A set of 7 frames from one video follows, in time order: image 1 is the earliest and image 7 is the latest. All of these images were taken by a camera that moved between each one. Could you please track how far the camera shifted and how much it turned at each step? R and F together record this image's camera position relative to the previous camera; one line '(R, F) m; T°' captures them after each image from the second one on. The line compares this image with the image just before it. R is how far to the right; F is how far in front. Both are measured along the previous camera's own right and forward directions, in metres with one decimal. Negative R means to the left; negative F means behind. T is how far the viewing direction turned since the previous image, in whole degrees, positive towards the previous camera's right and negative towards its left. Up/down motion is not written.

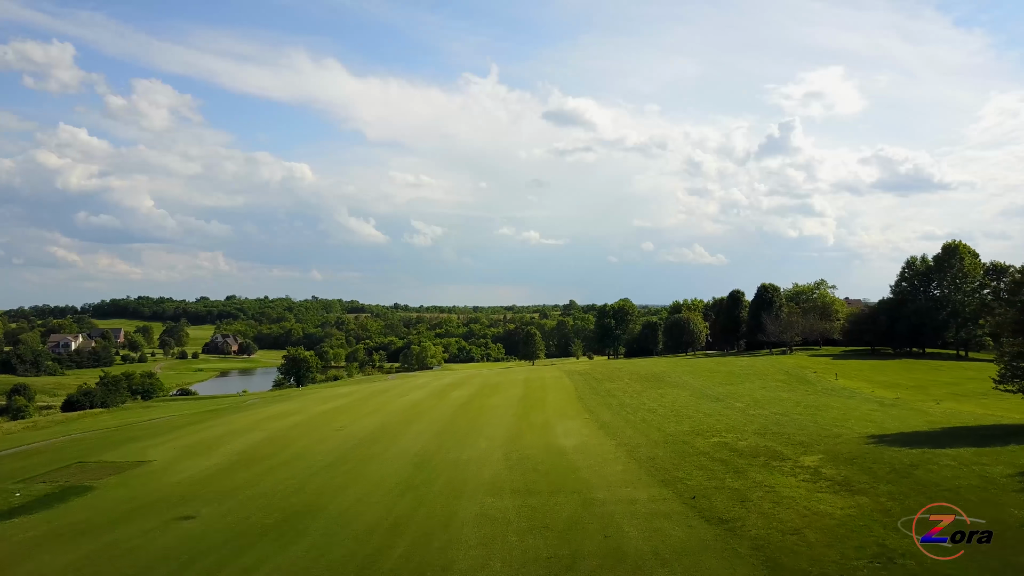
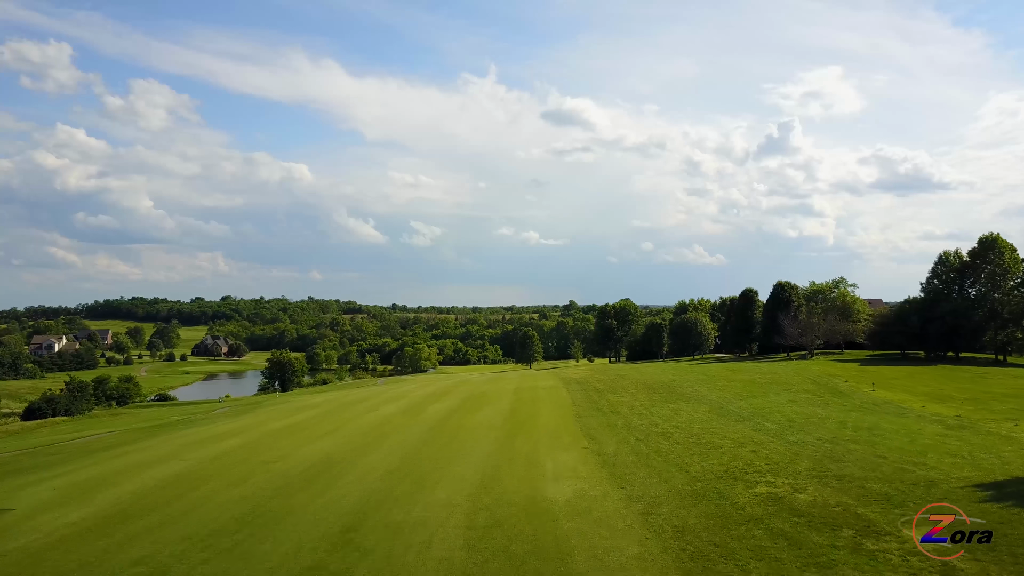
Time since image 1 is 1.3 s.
(+0.4, +4.4) m; 0°
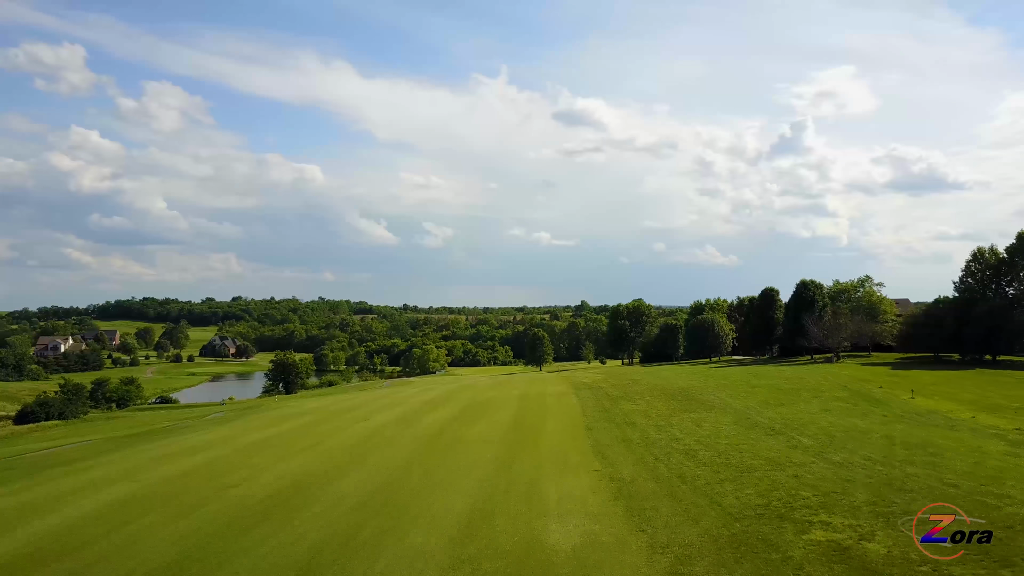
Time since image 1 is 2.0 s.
(+0.2, +2.4) m; -1°
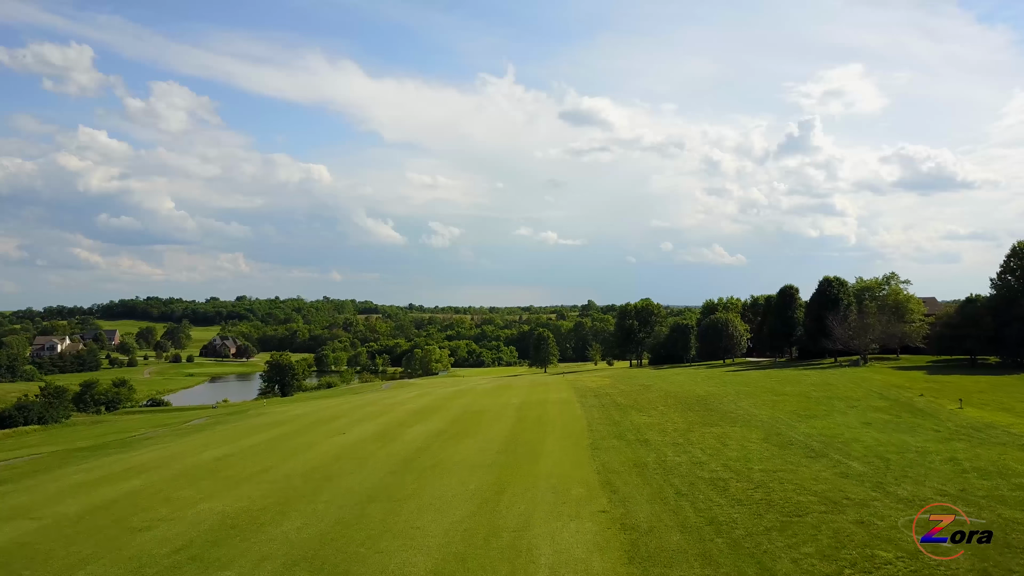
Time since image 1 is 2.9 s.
(+0.3, +3.0) m; 0°
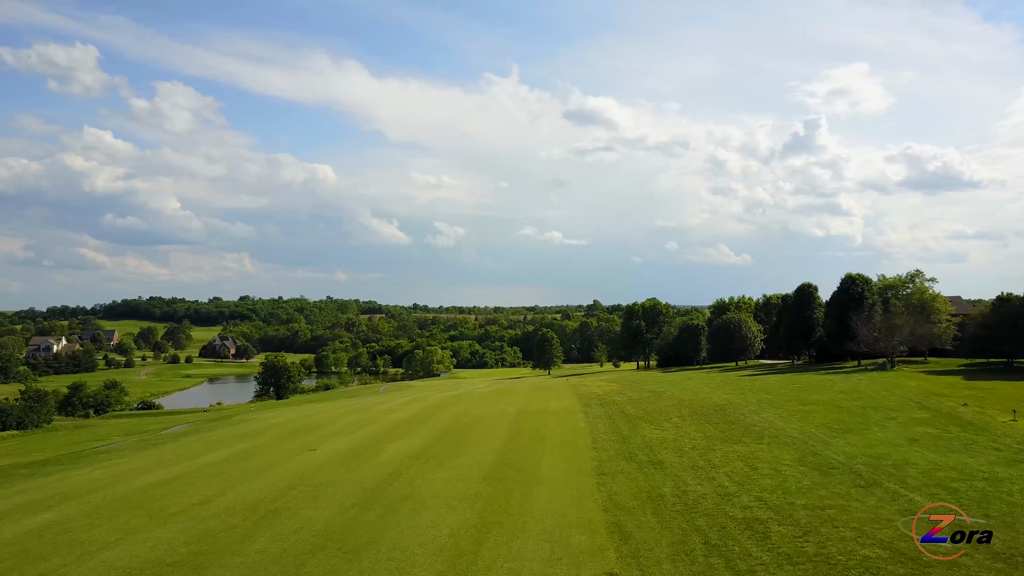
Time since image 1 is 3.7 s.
(+0.3, +2.7) m; 0°
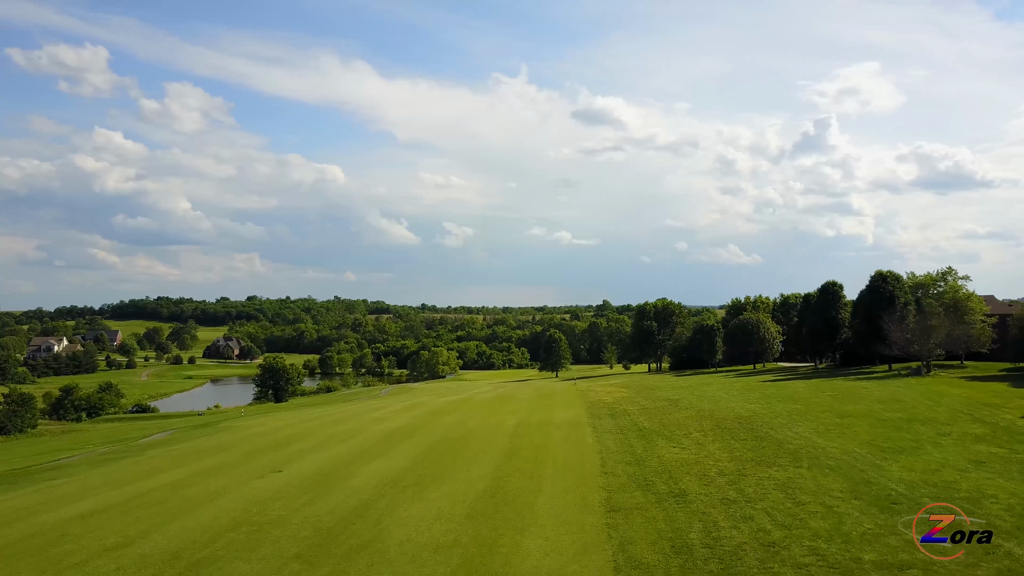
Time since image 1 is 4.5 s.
(+0.3, +2.6) m; -1°
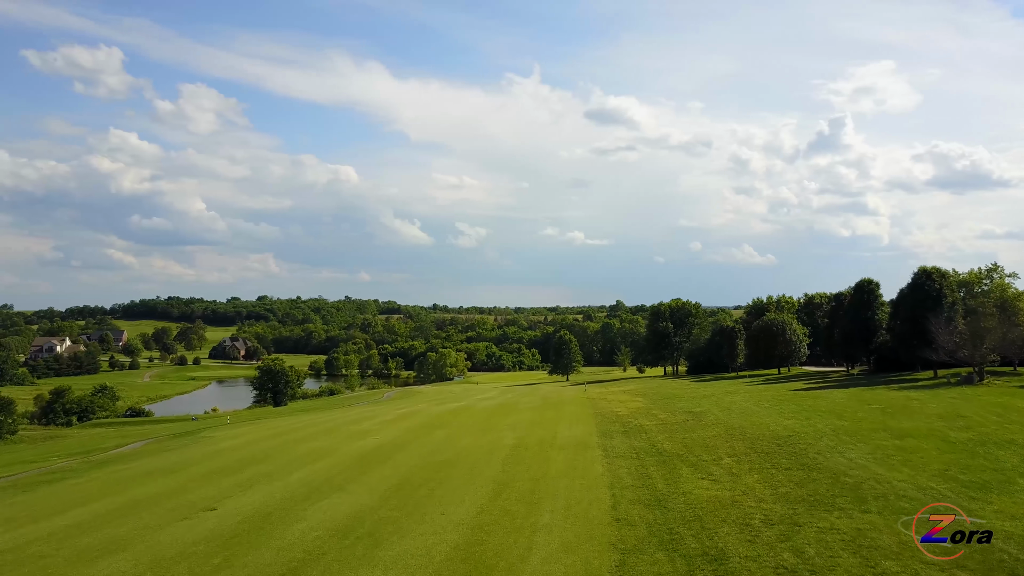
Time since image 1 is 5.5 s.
(+0.4, +3.3) m; -1°
